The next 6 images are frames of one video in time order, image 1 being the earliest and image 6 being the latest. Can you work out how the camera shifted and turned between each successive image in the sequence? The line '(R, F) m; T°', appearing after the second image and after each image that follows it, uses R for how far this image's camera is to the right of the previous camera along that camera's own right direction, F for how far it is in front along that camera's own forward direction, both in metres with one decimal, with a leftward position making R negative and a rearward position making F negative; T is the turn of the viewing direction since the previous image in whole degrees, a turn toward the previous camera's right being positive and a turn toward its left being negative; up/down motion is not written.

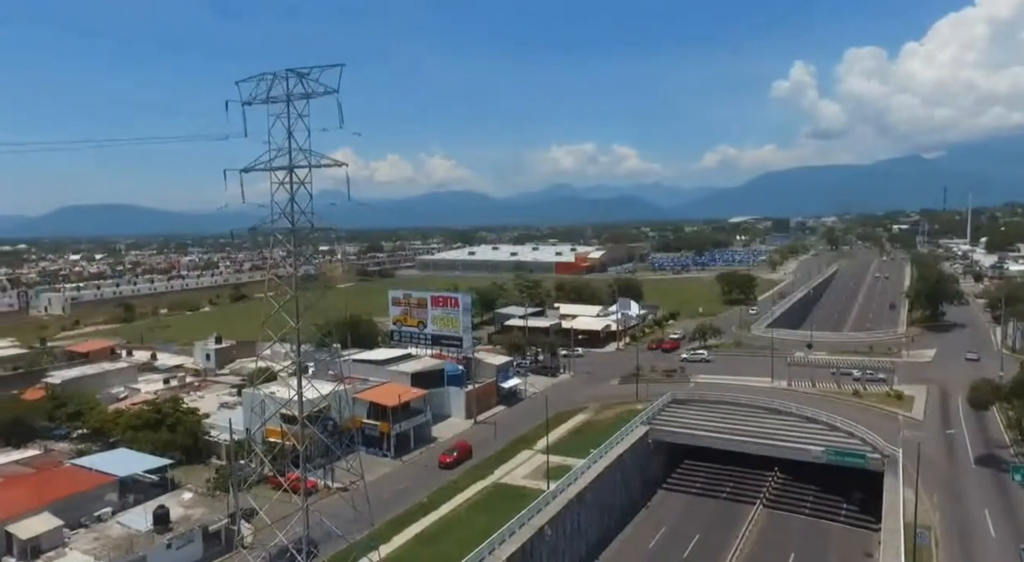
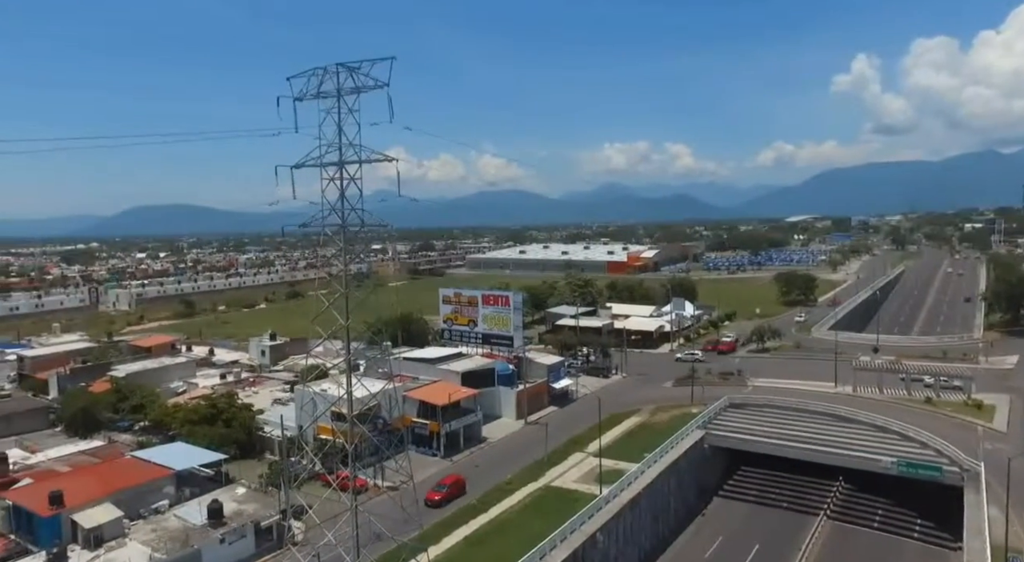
(-0.1, +0.4) m; -4°
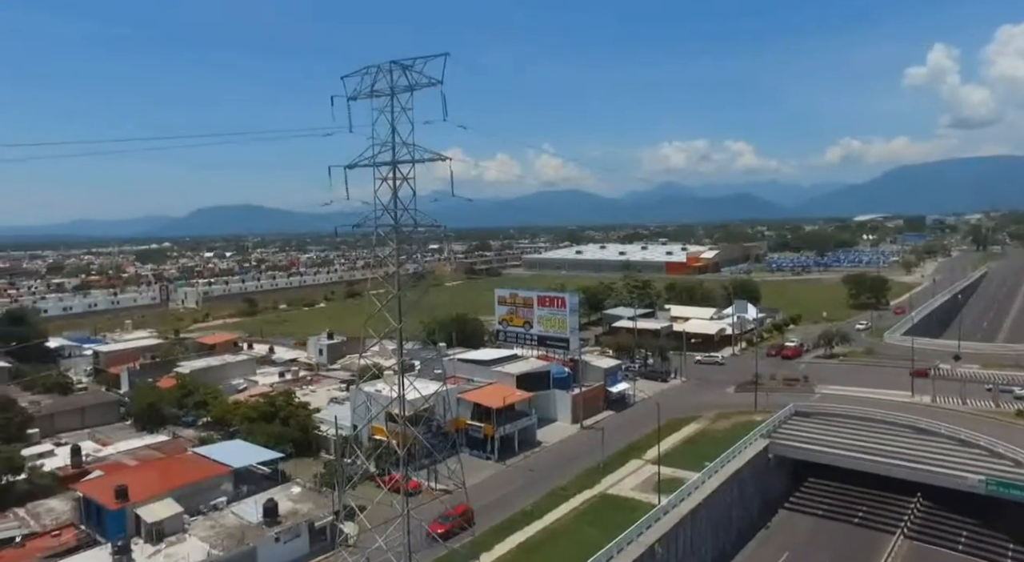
(0.0, +0.5) m; -4°
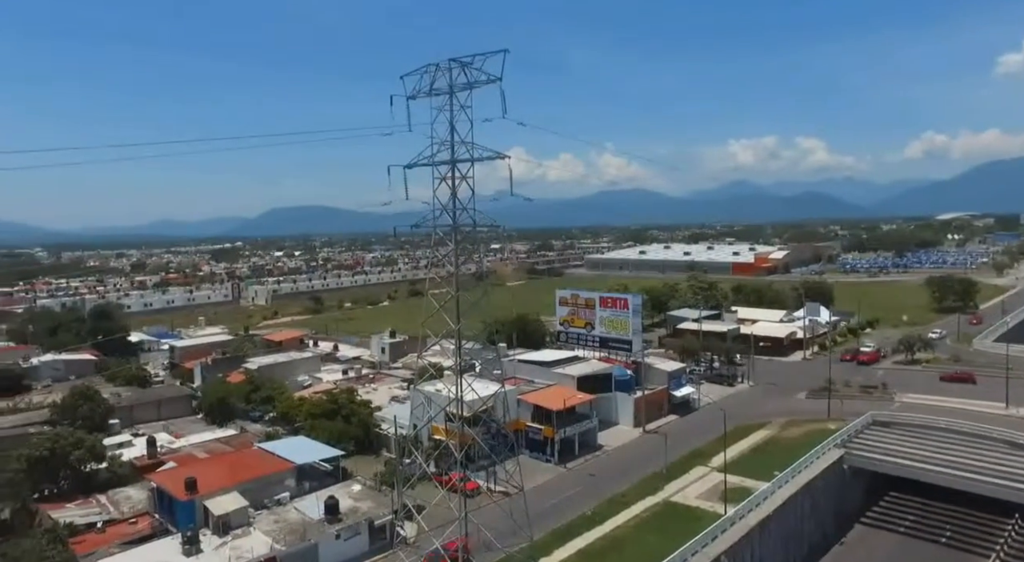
(0.0, +0.4) m; -5°
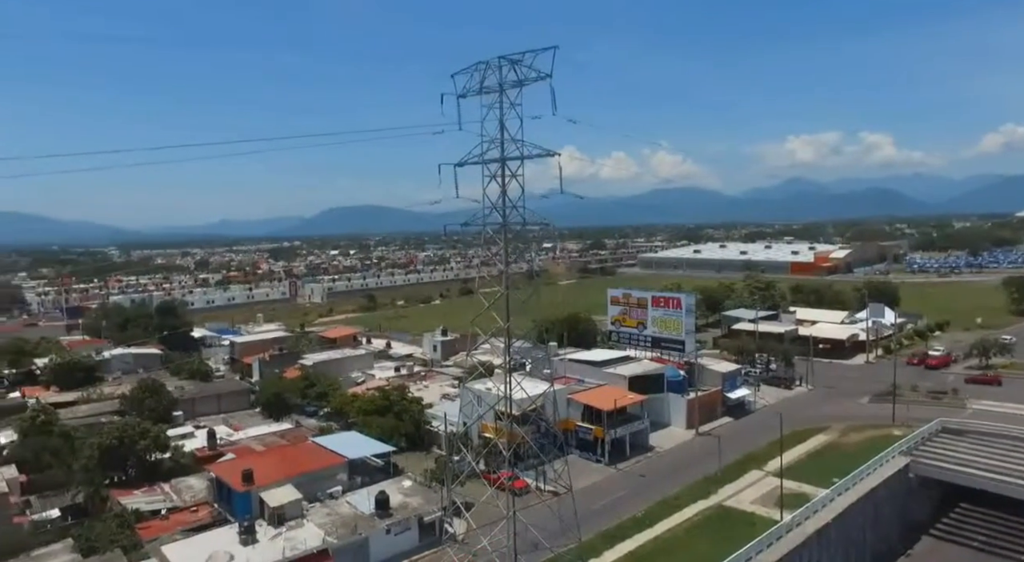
(+0.1, +0.1) m; -4°
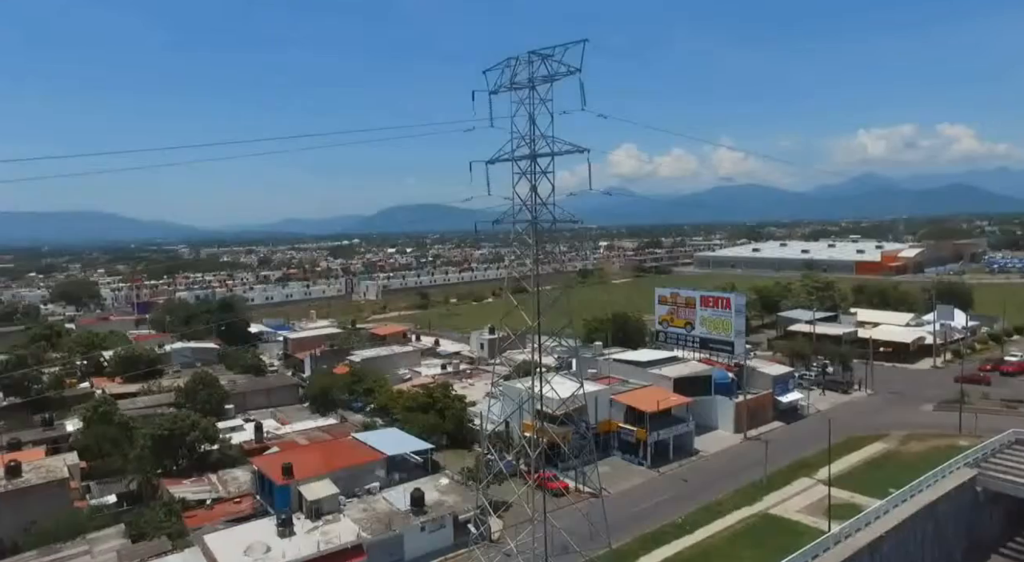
(+0.6, +0.3) m; -5°
